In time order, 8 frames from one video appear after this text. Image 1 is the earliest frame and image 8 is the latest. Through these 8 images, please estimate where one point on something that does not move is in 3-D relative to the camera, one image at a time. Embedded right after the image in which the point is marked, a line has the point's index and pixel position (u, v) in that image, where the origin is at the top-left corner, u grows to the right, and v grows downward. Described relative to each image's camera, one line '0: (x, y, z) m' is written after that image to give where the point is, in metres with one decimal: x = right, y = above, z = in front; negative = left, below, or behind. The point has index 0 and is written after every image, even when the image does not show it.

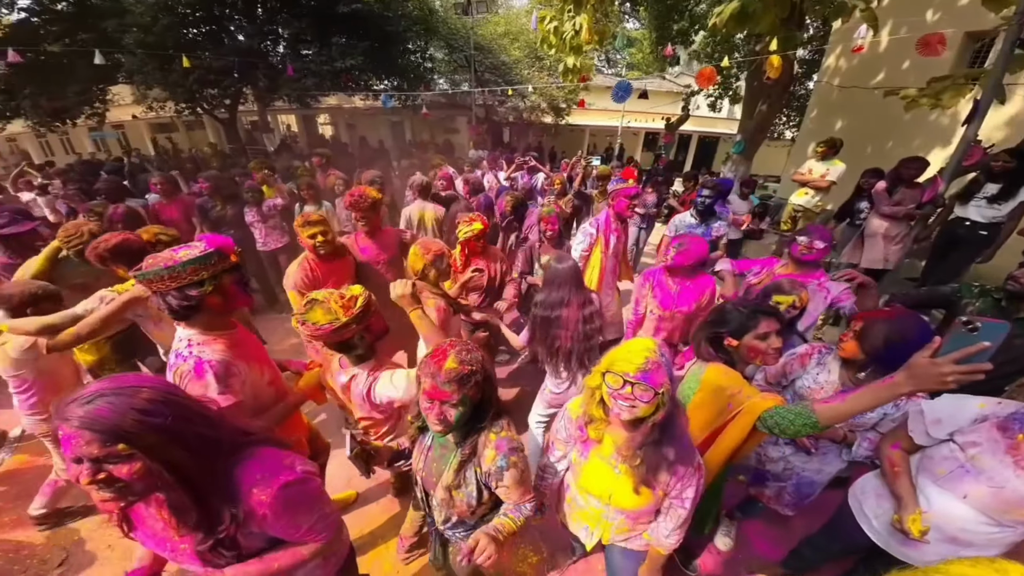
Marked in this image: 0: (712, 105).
0: (+7.7, +6.7, +11.8) m
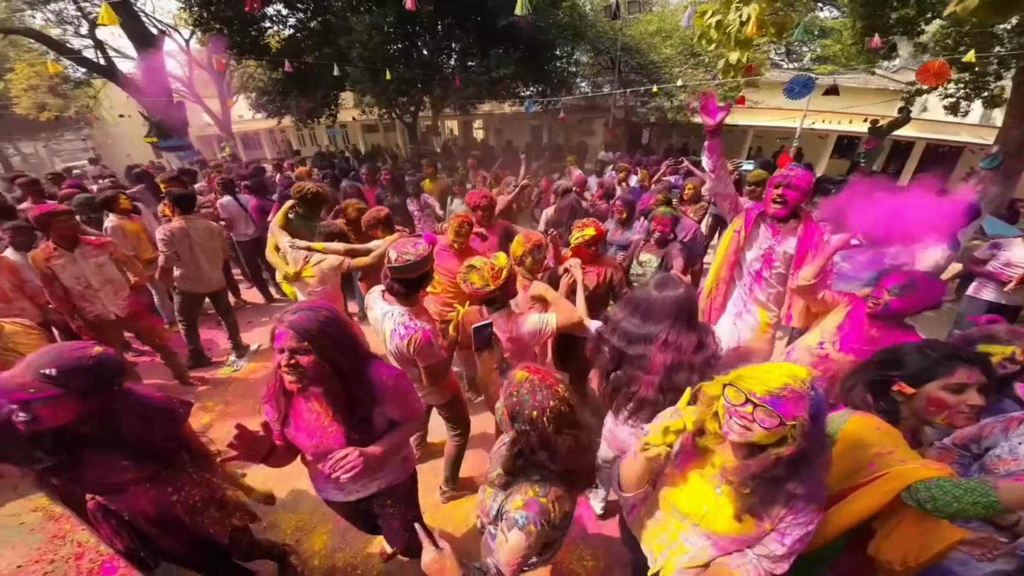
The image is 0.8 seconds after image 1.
0: (+12.2, +5.0, +8.8) m
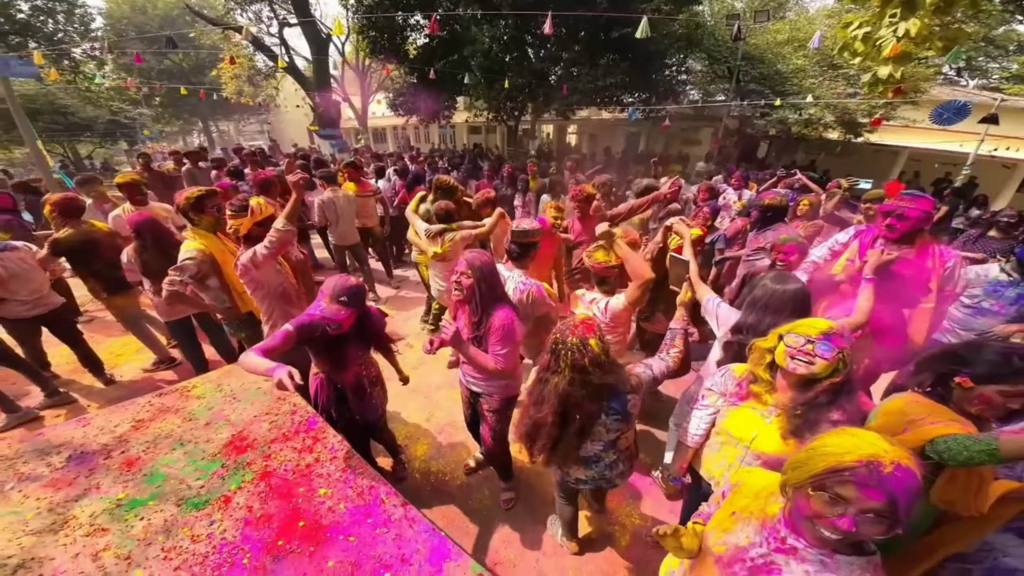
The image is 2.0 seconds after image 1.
0: (+14.6, +2.9, +6.5) m
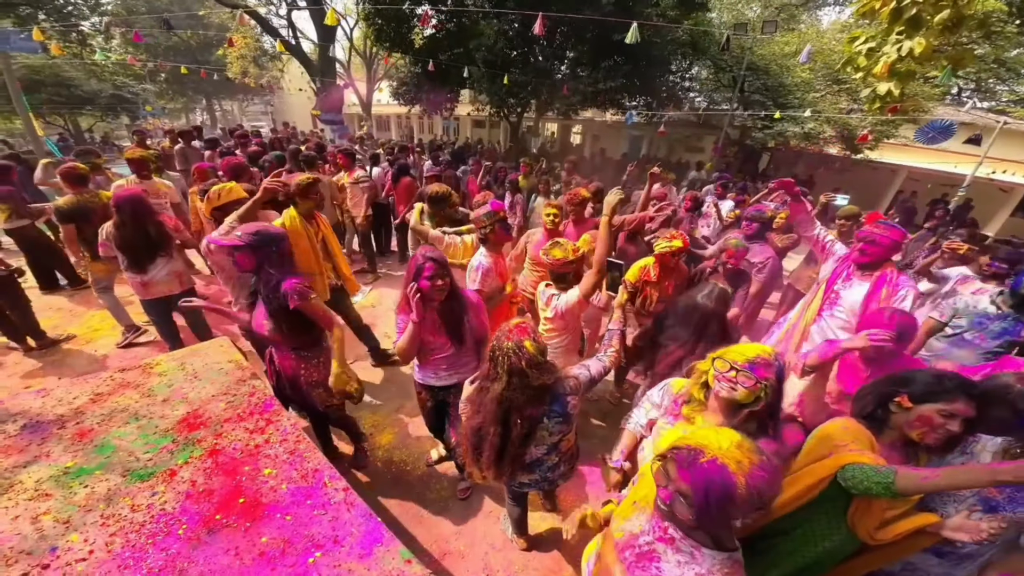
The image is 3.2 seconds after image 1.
0: (+14.4, +2.2, +6.6) m
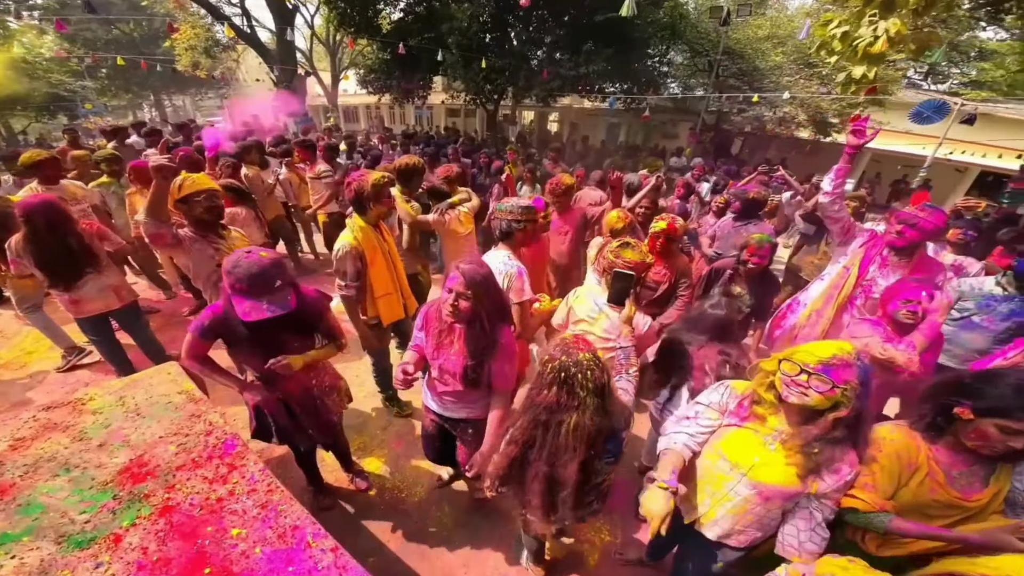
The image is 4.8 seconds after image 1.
0: (+14.1, +2.9, +7.0) m
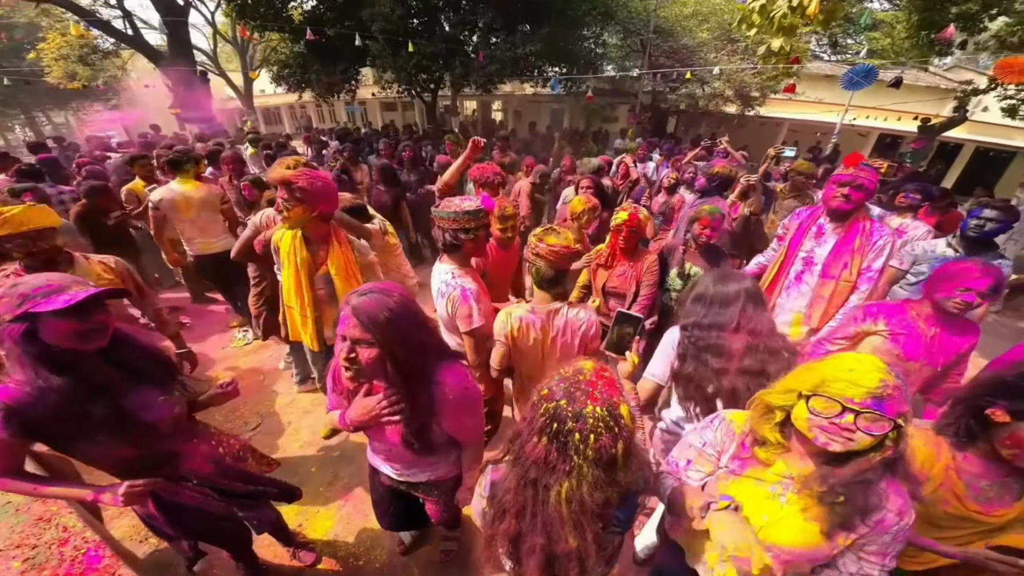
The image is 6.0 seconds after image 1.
0: (+12.7, +4.6, +8.1) m
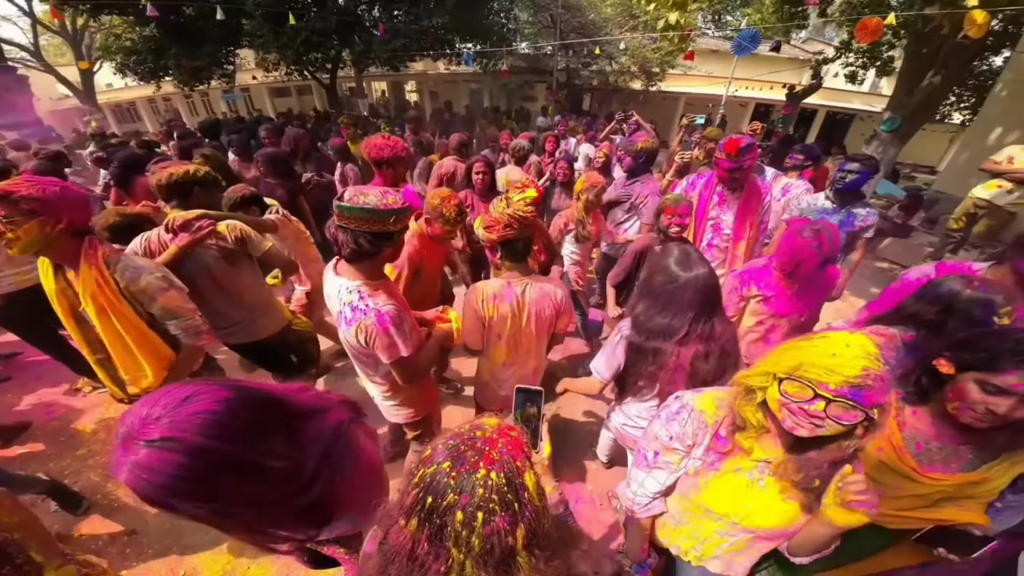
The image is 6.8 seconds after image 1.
0: (+10.4, +6.5, +9.8) m
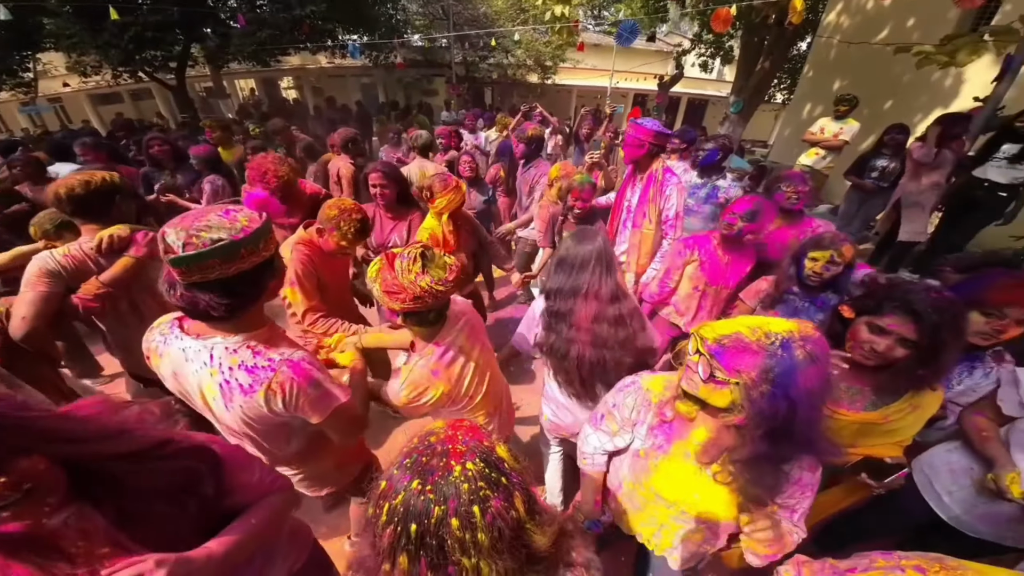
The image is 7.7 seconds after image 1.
0: (+7.0, +8.0, +11.3) m
